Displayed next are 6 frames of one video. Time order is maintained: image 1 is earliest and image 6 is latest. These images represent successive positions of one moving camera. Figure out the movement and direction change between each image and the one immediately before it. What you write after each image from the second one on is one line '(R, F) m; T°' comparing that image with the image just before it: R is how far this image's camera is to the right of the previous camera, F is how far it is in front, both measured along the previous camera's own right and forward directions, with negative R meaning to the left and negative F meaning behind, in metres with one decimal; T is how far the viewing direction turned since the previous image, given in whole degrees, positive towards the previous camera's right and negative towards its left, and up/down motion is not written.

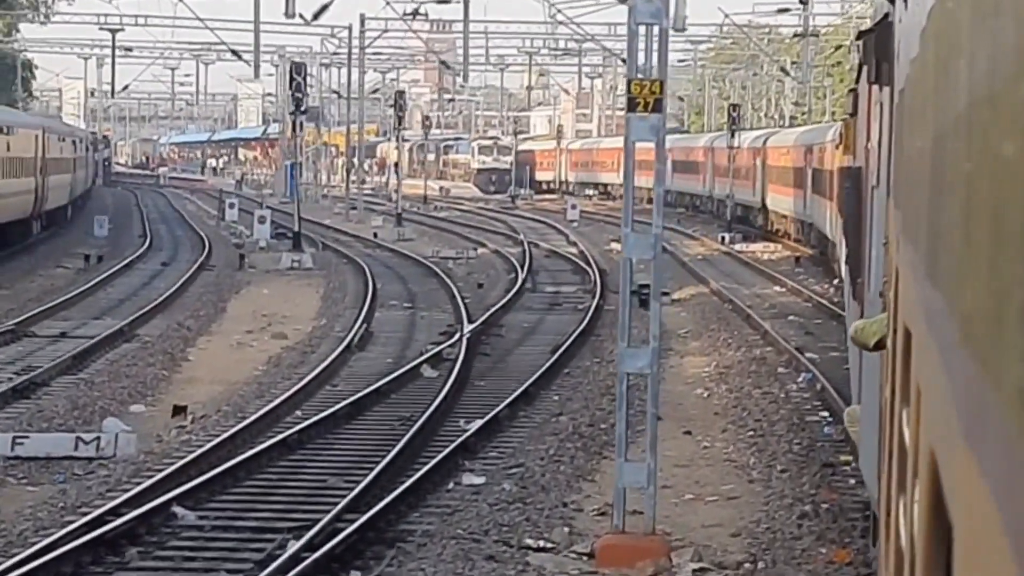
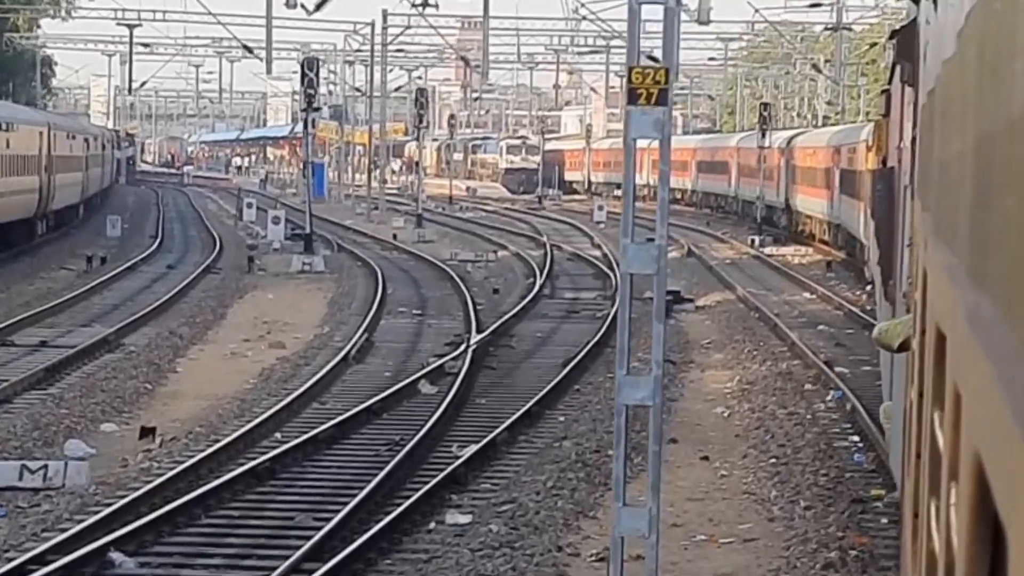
(+0.1, +1.2) m; -1°
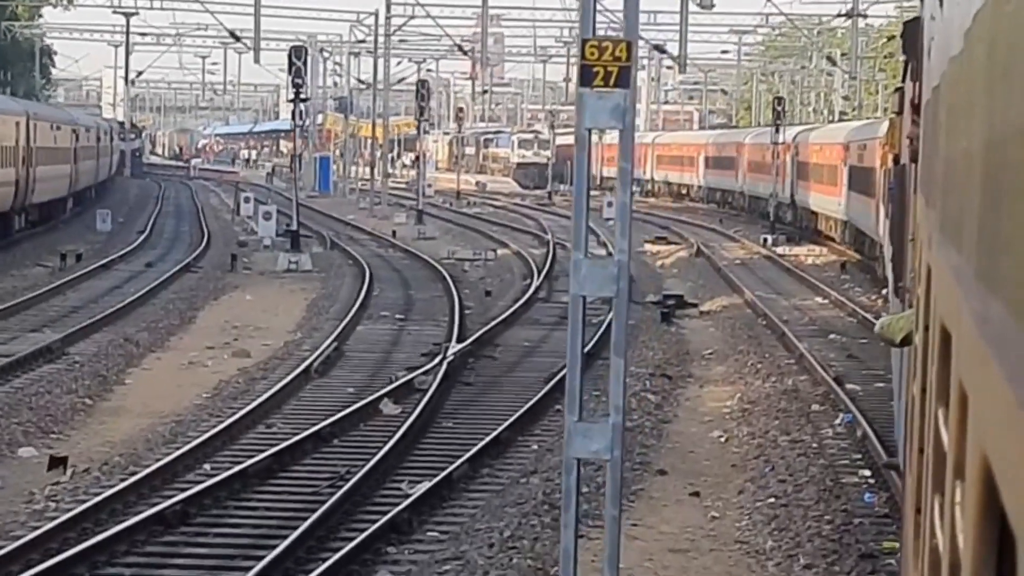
(+0.2, +1.6) m; 0°
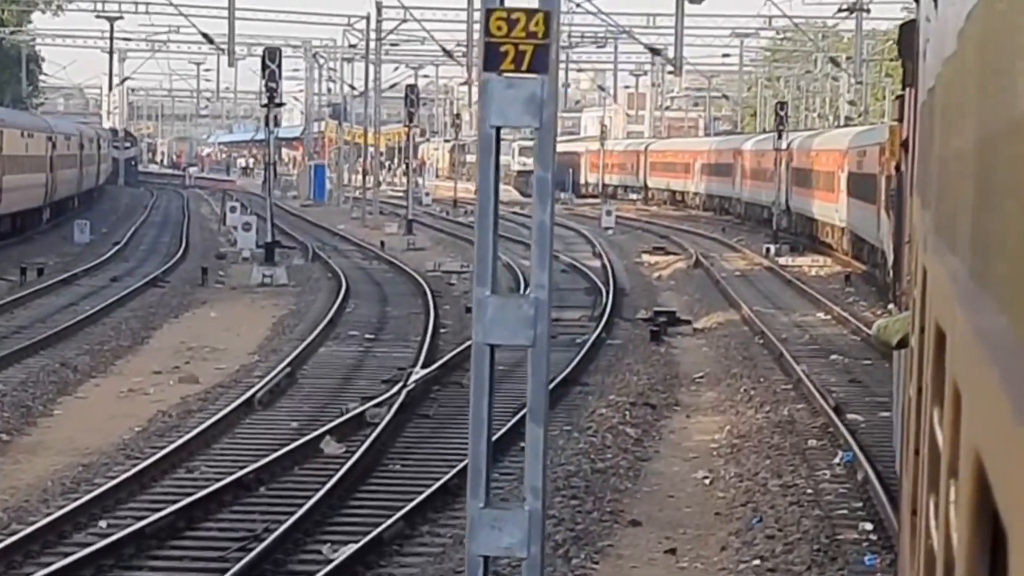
(+0.2, +1.5) m; 0°
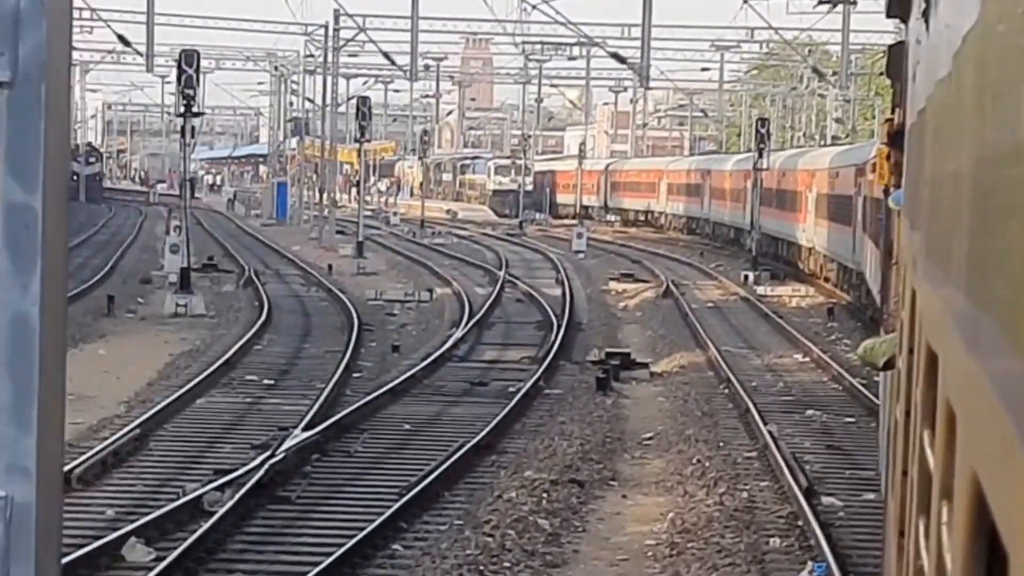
(+0.4, +2.9) m; 0°
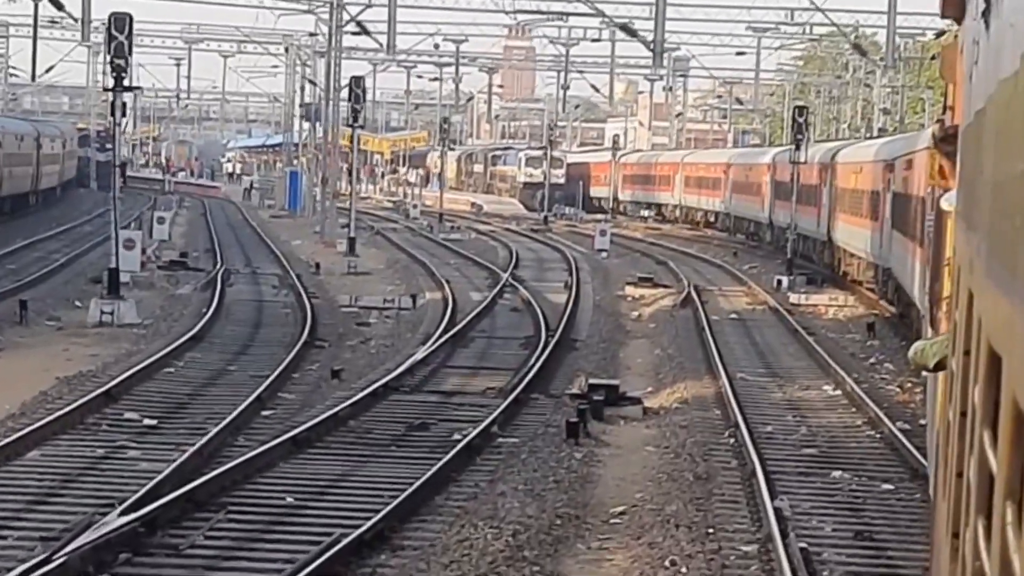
(+0.5, +3.7) m; -1°
